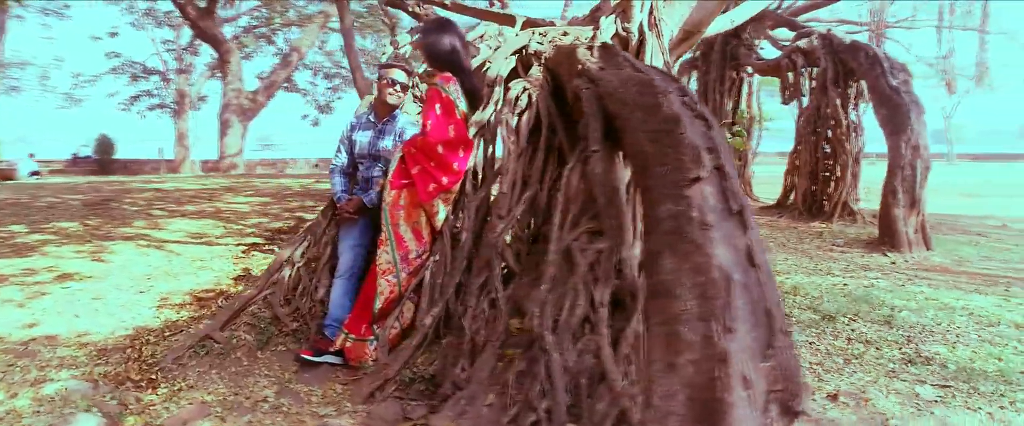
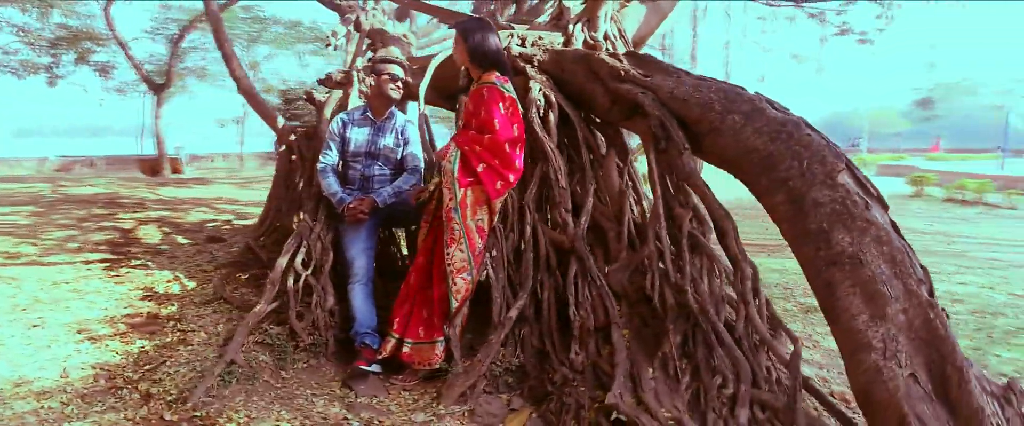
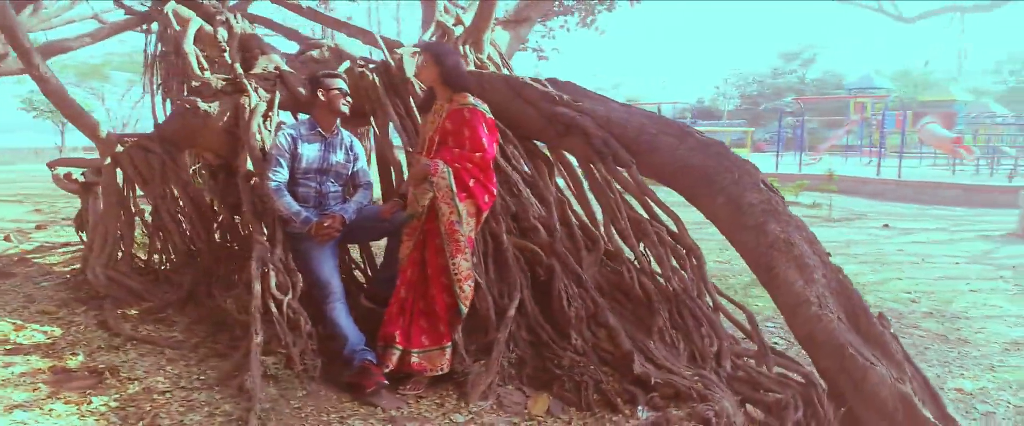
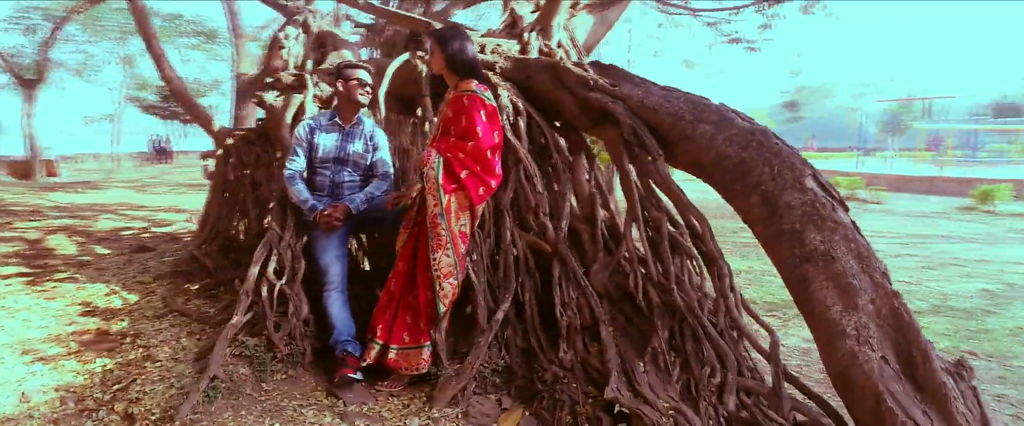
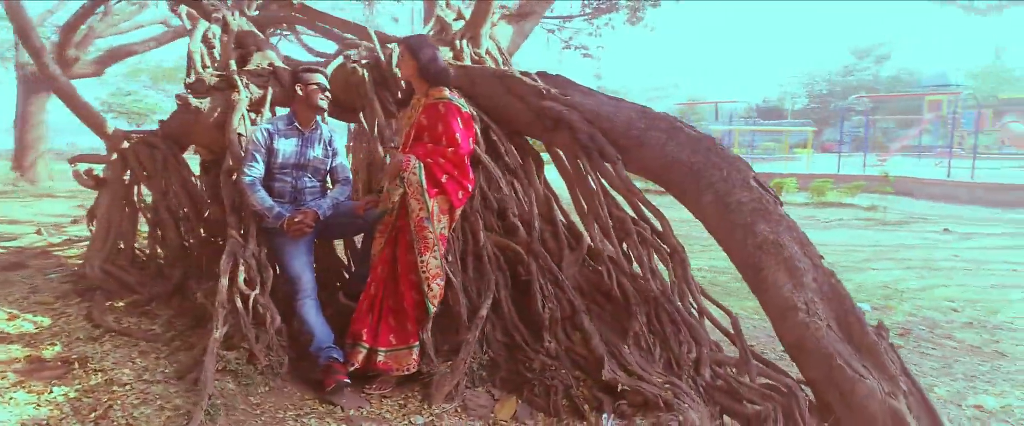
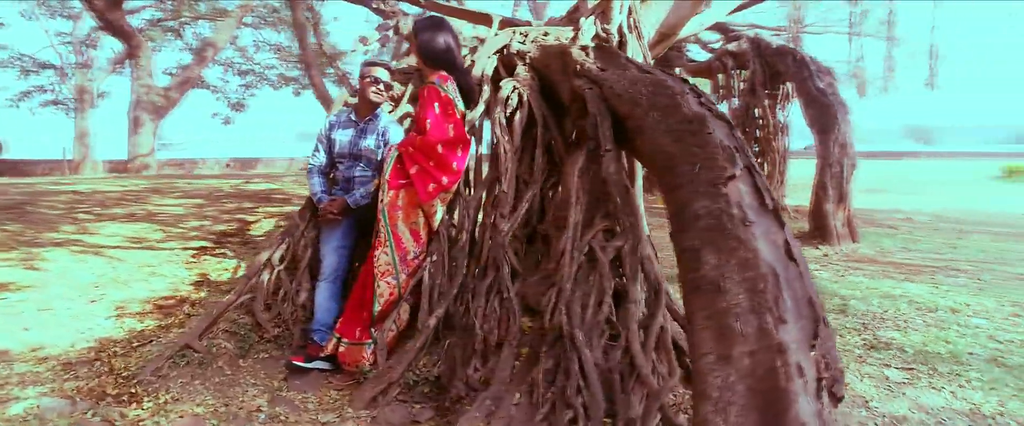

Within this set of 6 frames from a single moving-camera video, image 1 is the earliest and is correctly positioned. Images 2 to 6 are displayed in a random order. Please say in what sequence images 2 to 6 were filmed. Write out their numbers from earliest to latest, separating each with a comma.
6, 2, 4, 5, 3
